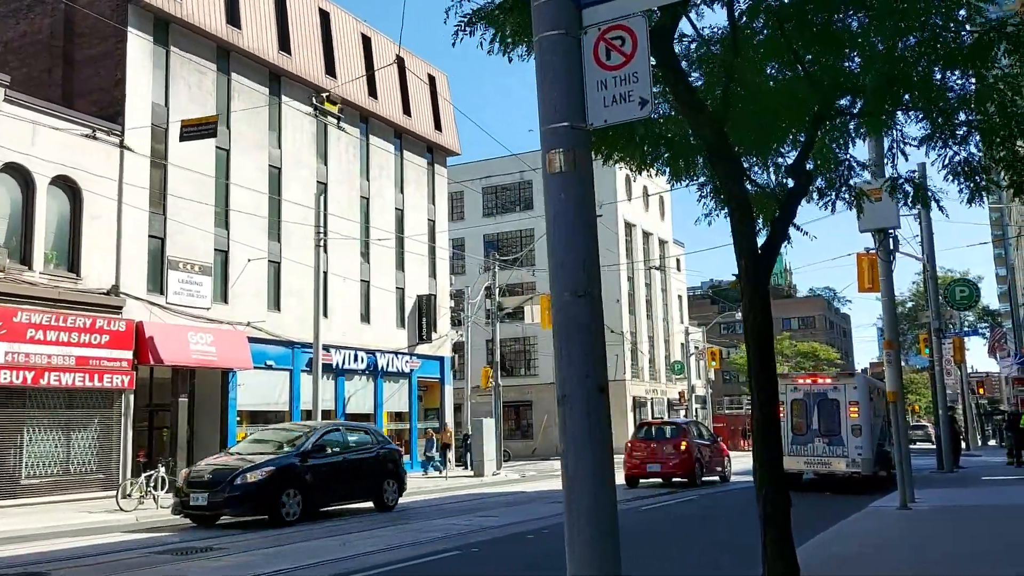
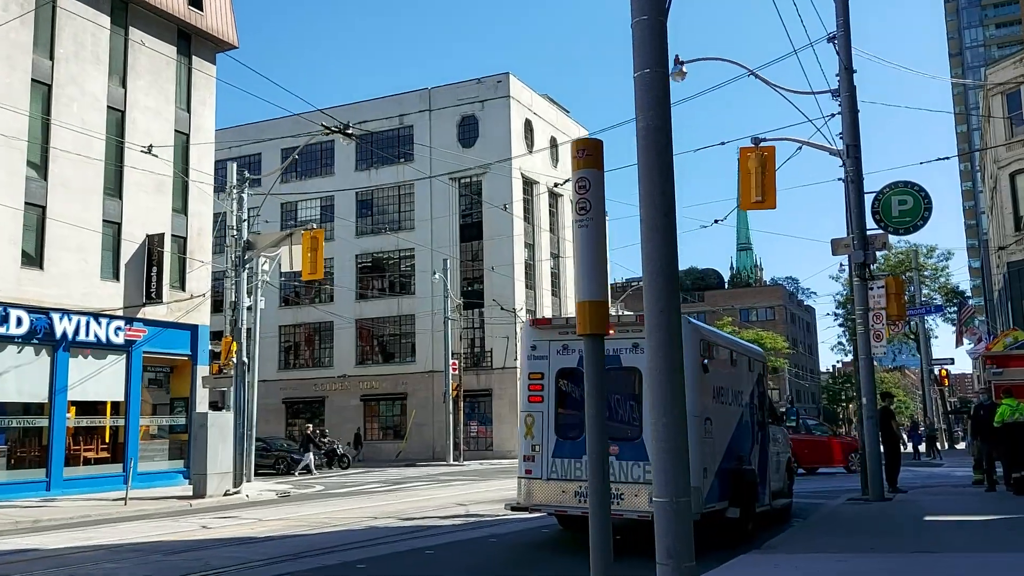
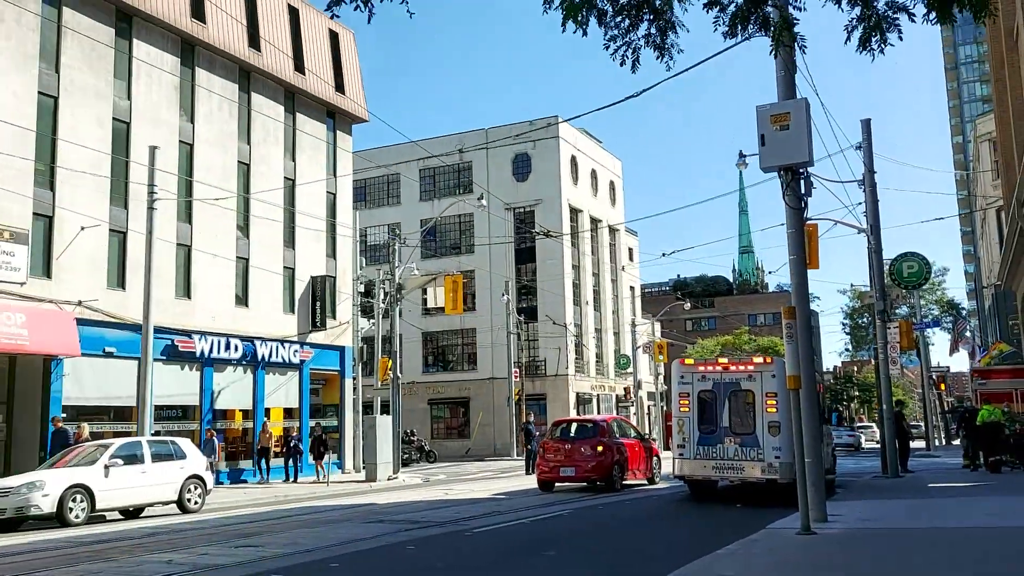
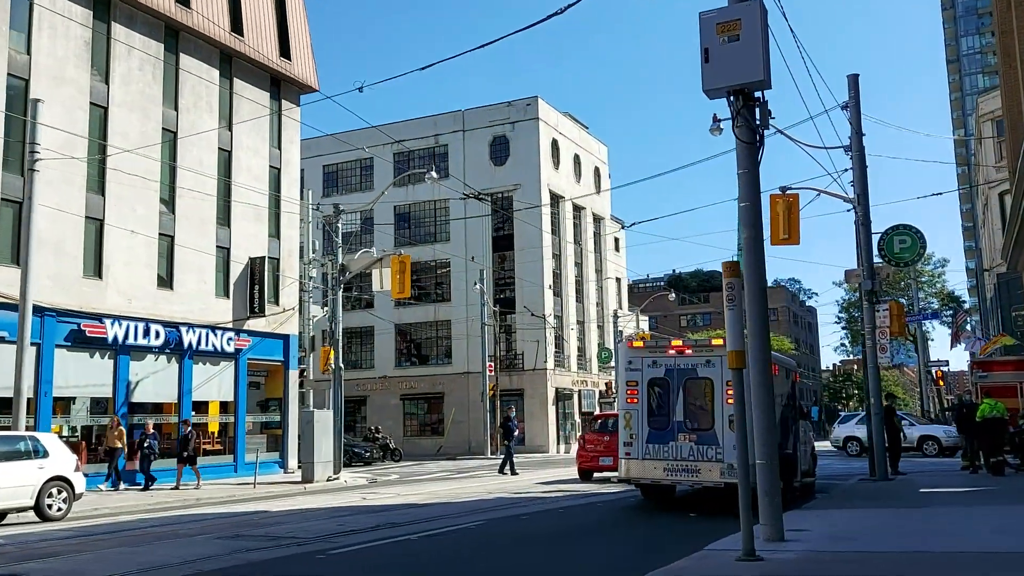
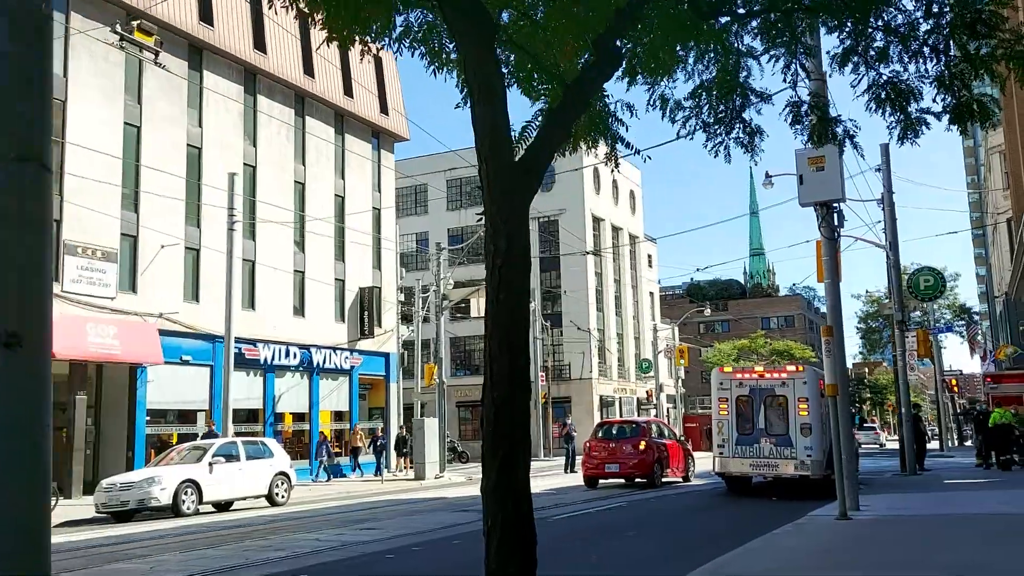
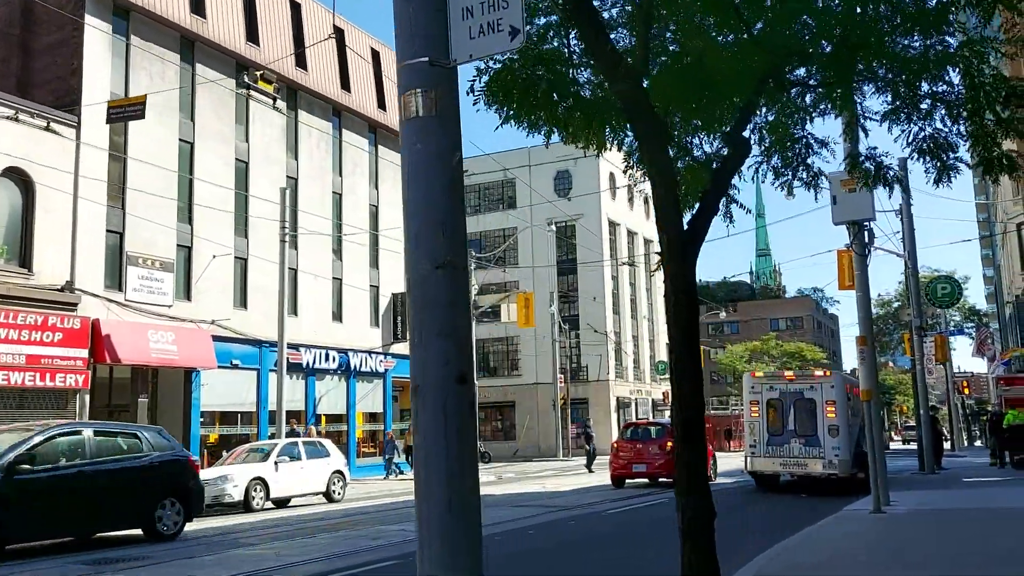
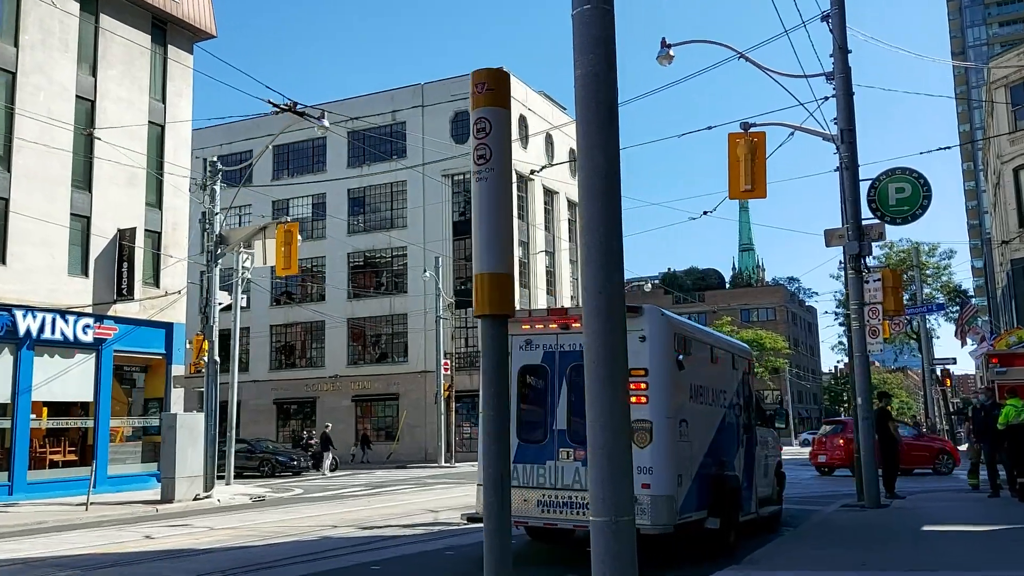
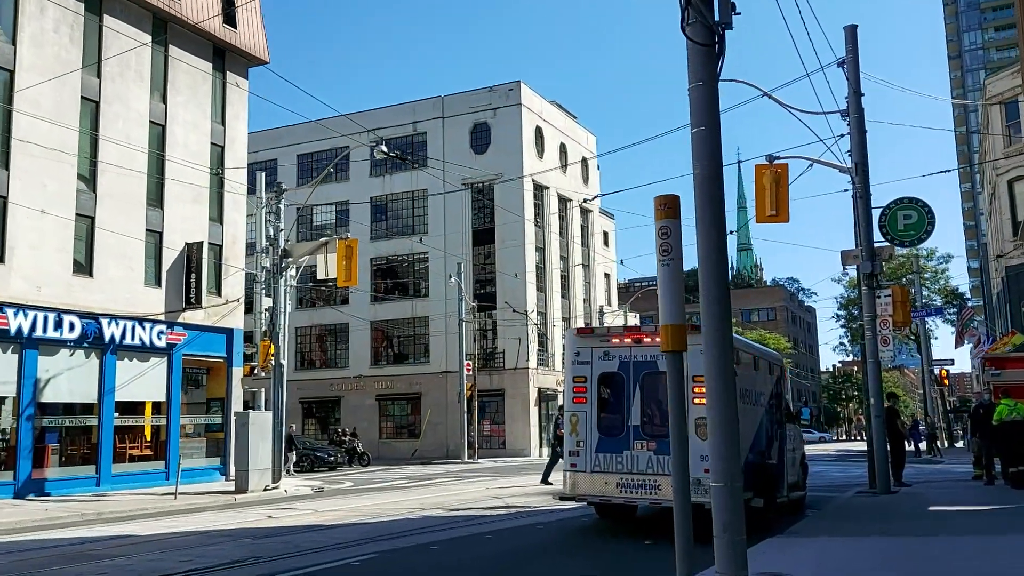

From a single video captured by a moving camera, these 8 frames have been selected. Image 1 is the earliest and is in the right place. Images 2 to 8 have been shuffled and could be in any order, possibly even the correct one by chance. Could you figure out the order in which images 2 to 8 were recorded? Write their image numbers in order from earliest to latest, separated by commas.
6, 5, 3, 4, 8, 2, 7
